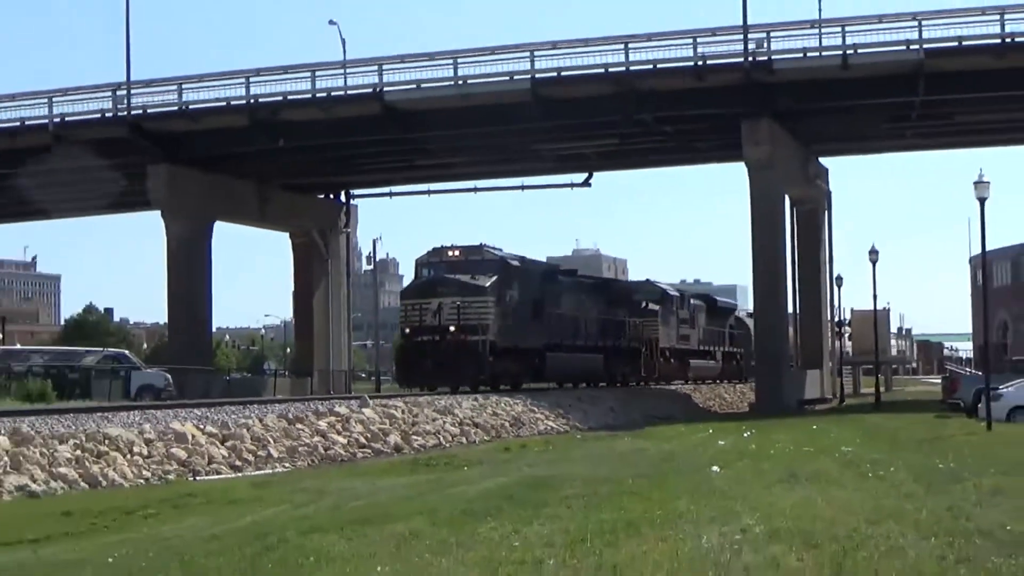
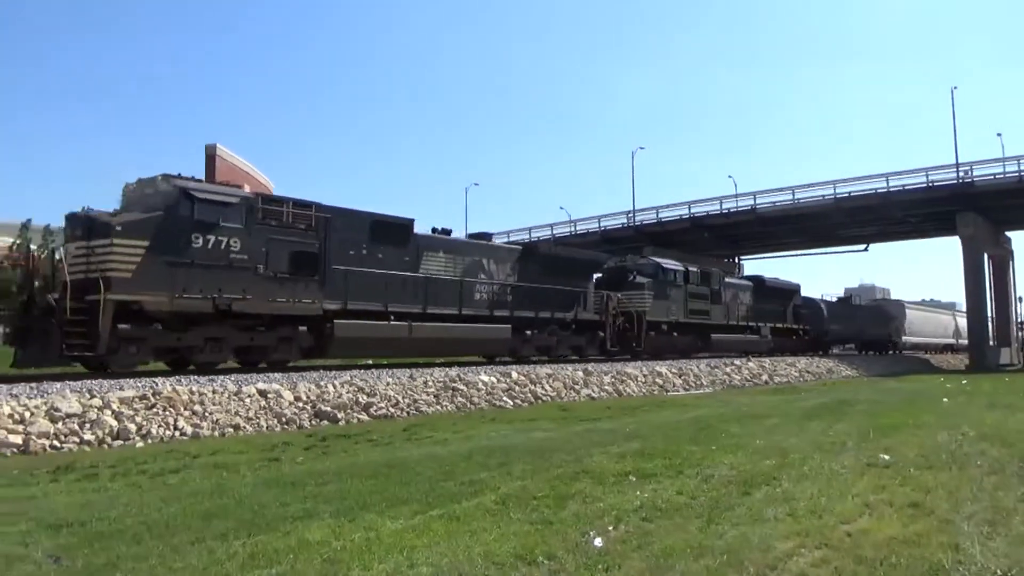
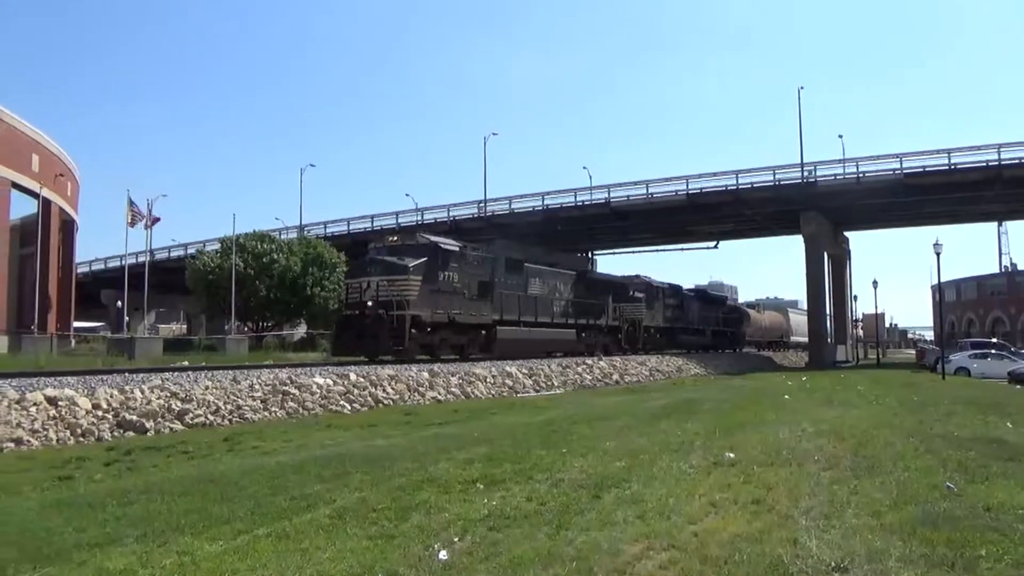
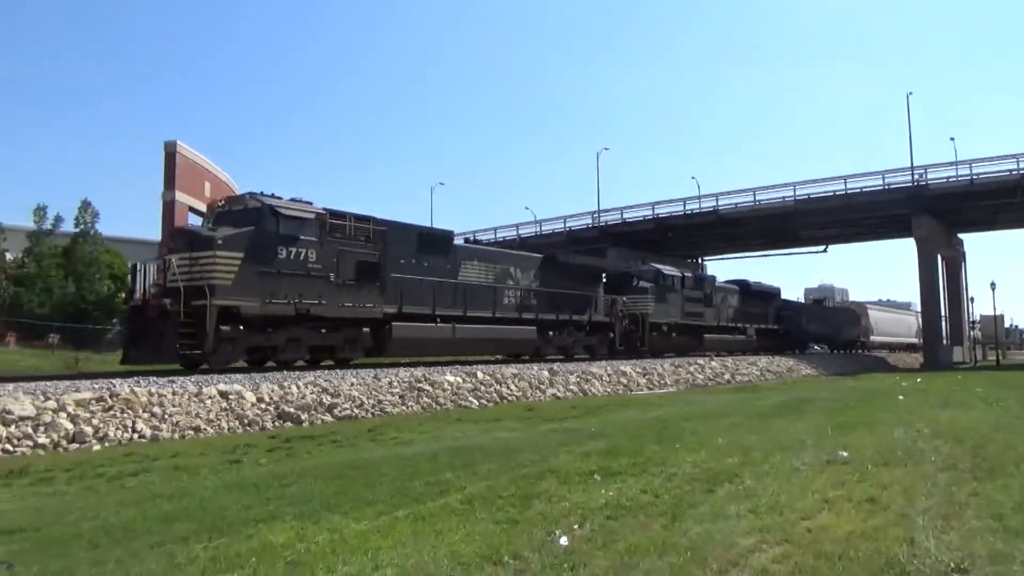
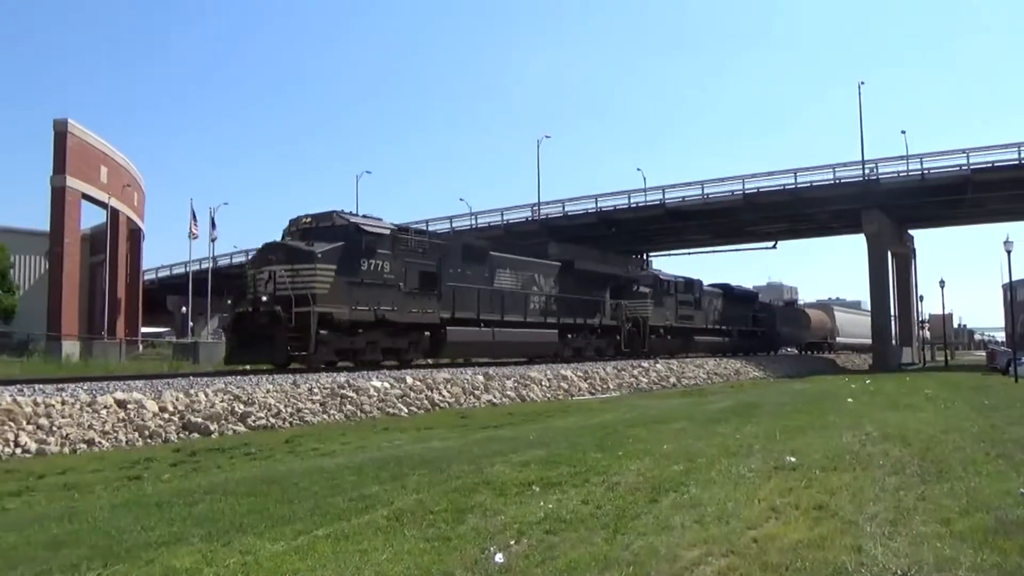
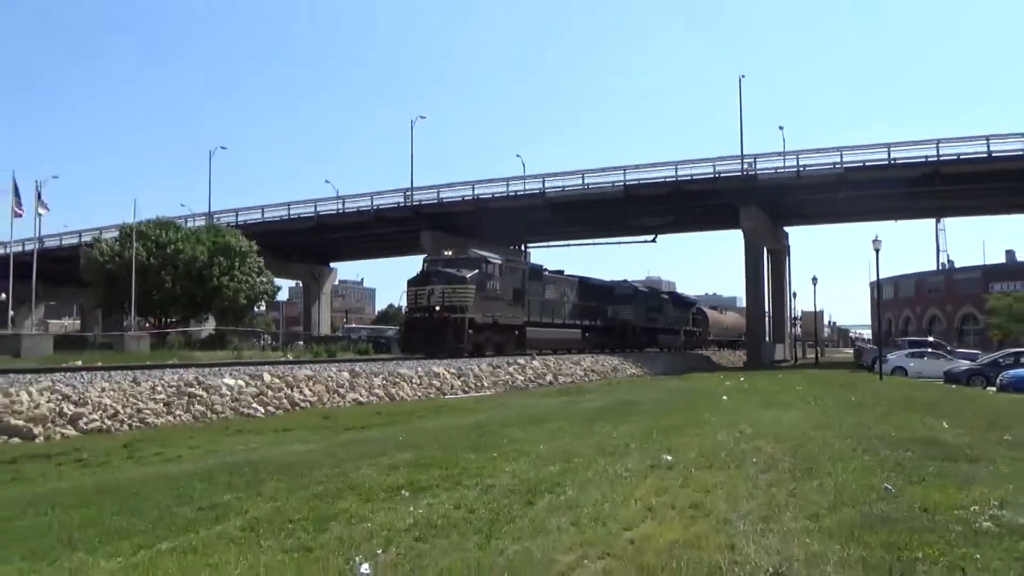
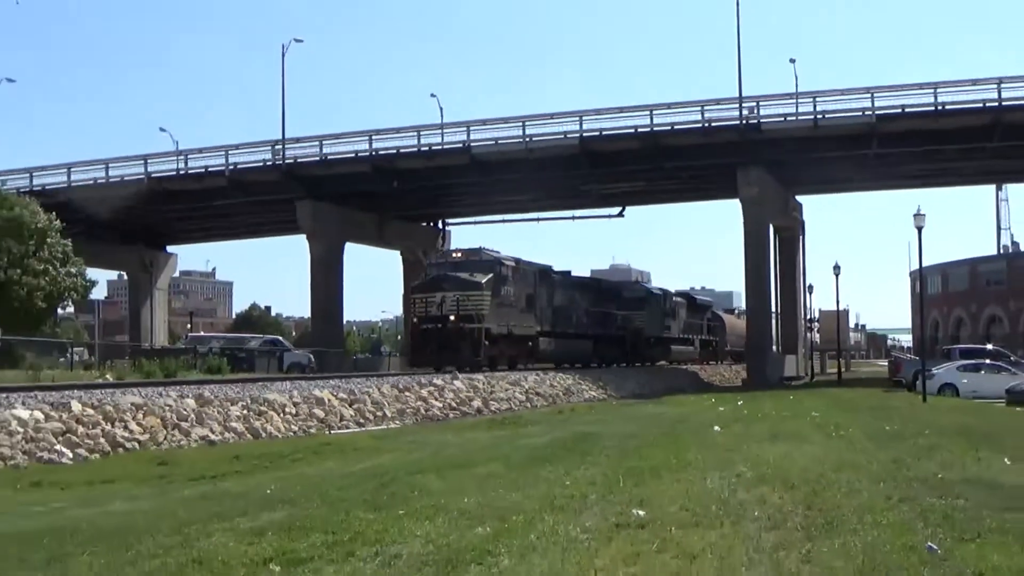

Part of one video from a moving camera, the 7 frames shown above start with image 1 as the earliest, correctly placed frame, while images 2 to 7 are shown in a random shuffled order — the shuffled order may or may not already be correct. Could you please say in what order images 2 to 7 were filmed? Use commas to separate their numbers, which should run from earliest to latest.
7, 6, 3, 5, 4, 2
